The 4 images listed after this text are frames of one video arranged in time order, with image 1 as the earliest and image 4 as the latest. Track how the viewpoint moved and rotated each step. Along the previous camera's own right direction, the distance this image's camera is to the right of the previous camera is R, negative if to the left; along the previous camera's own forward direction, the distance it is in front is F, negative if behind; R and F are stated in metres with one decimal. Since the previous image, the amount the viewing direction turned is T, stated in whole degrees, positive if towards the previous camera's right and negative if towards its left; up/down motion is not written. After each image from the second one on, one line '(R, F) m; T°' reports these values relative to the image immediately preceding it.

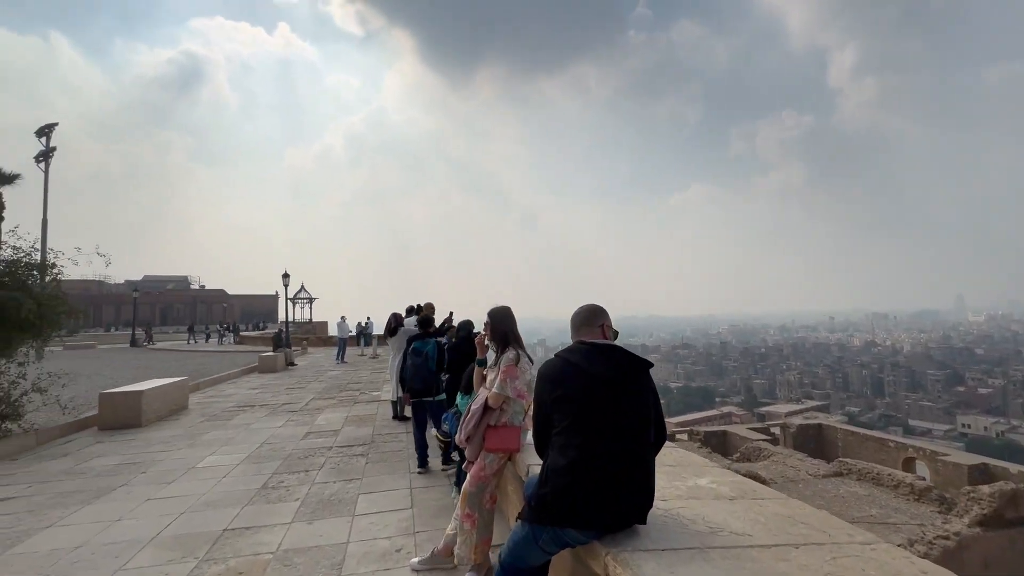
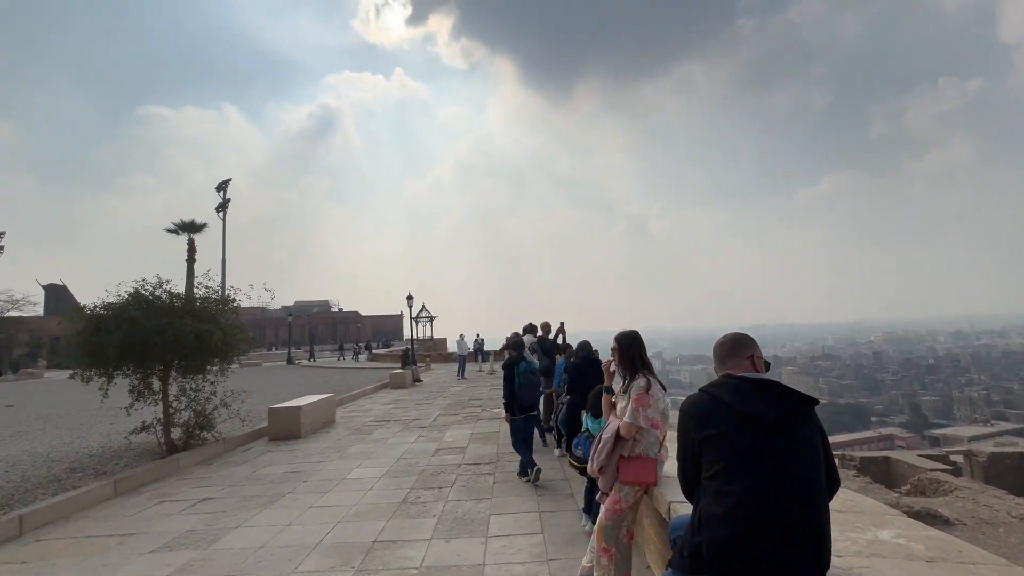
(-0.1, 0.0) m; -13°
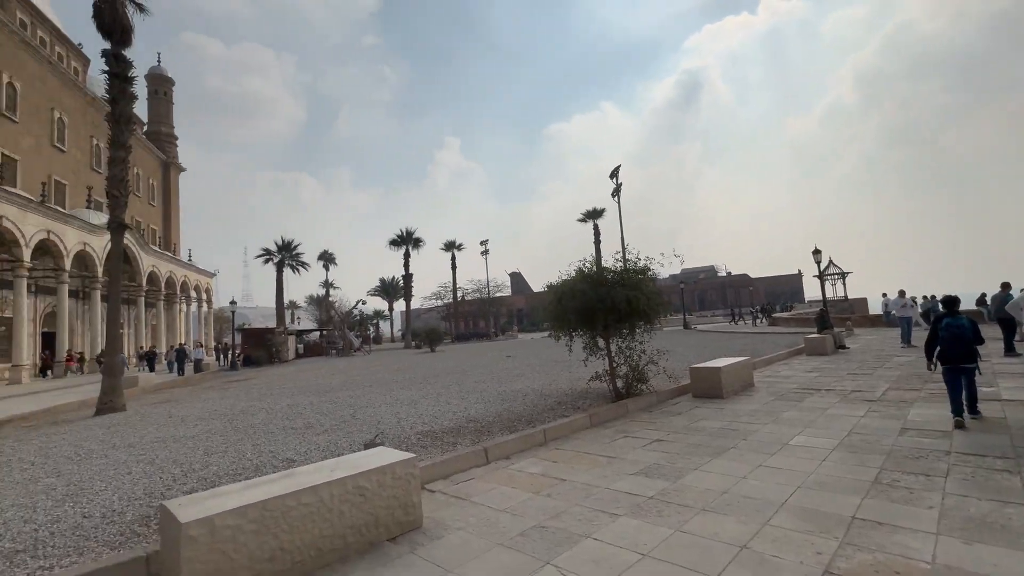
(-0.4, -0.2) m; -45°
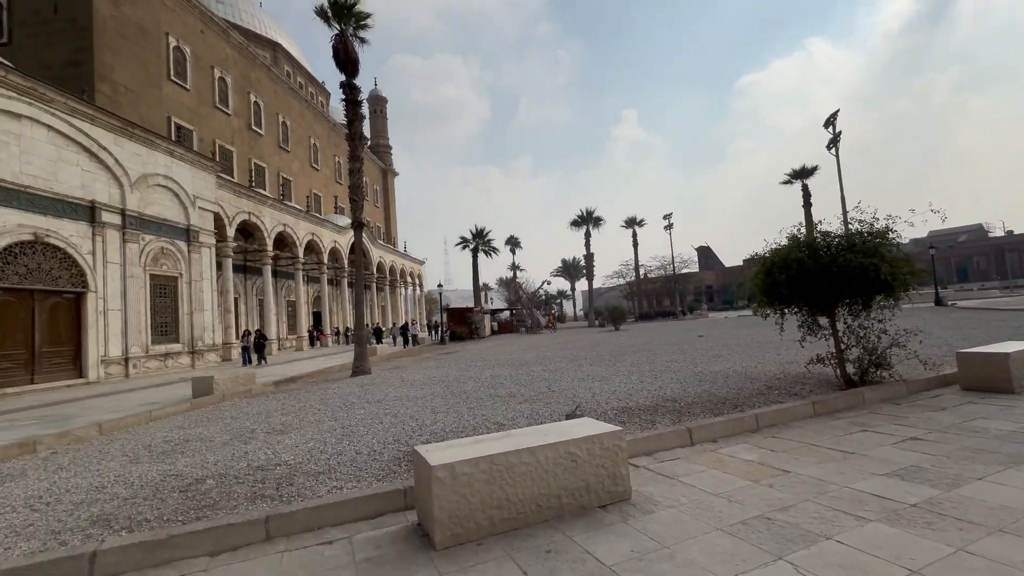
(-0.2, 0.0) m; -22°
